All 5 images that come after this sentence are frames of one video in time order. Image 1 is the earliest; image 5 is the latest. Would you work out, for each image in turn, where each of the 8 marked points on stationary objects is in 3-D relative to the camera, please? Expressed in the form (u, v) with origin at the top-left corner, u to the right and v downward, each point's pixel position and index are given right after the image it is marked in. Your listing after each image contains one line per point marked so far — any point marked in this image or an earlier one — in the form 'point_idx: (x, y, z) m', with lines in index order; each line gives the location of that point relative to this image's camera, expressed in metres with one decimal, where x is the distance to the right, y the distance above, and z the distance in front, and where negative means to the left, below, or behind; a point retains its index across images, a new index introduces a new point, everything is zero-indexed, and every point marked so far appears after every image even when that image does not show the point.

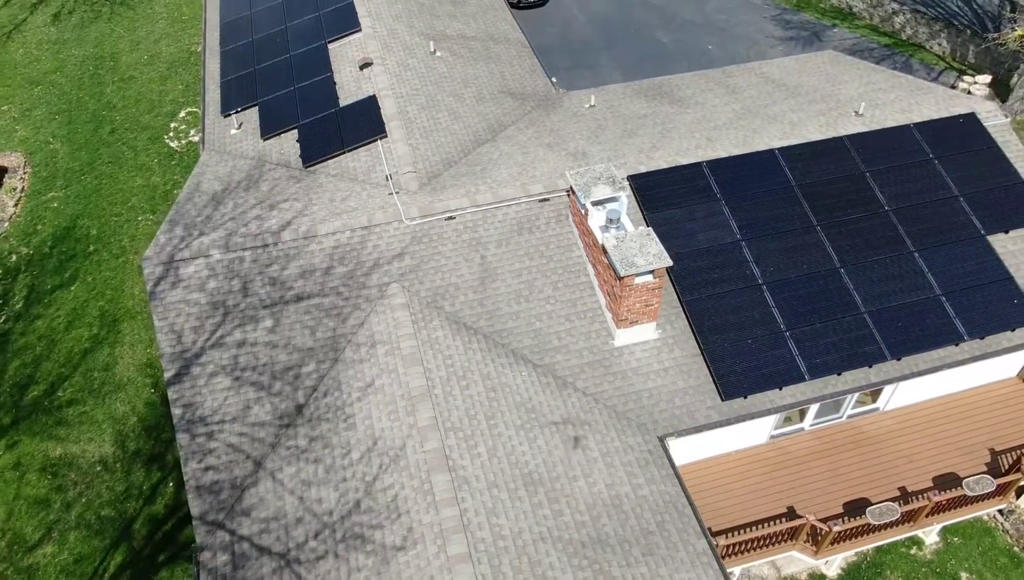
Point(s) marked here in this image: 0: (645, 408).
0: (+1.4, -1.2, +11.3) m
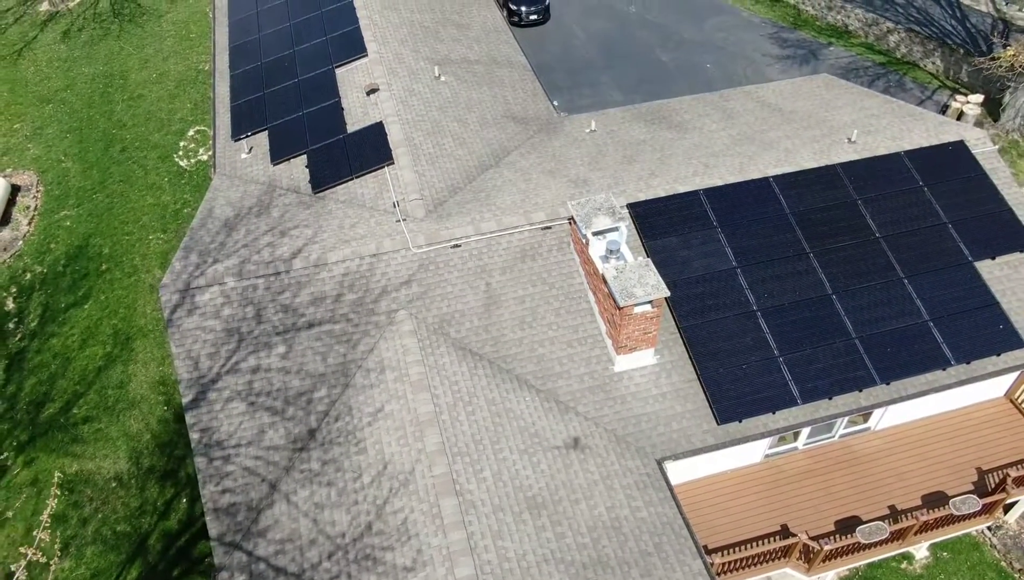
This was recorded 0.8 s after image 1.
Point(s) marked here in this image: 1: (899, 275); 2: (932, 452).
0: (+1.5, -1.6, +11.8) m
1: (+4.9, +0.2, +13.5) m
2: (+5.5, -2.1, +13.8) m
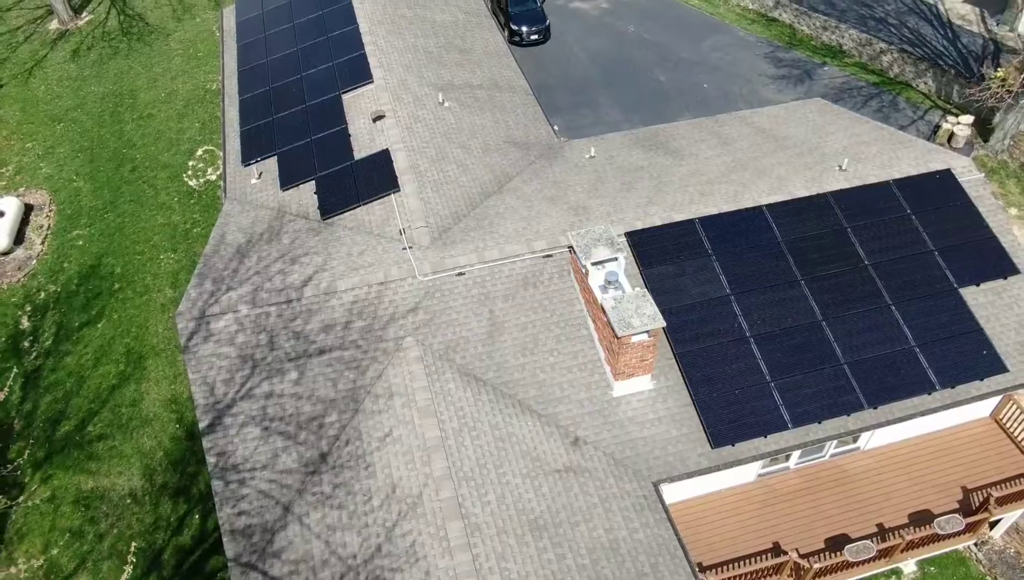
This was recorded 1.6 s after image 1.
0: (+1.5, -1.9, +12.3) m
1: (+5.0, -0.2, +14.1) m
2: (+5.5, -2.4, +14.3) m
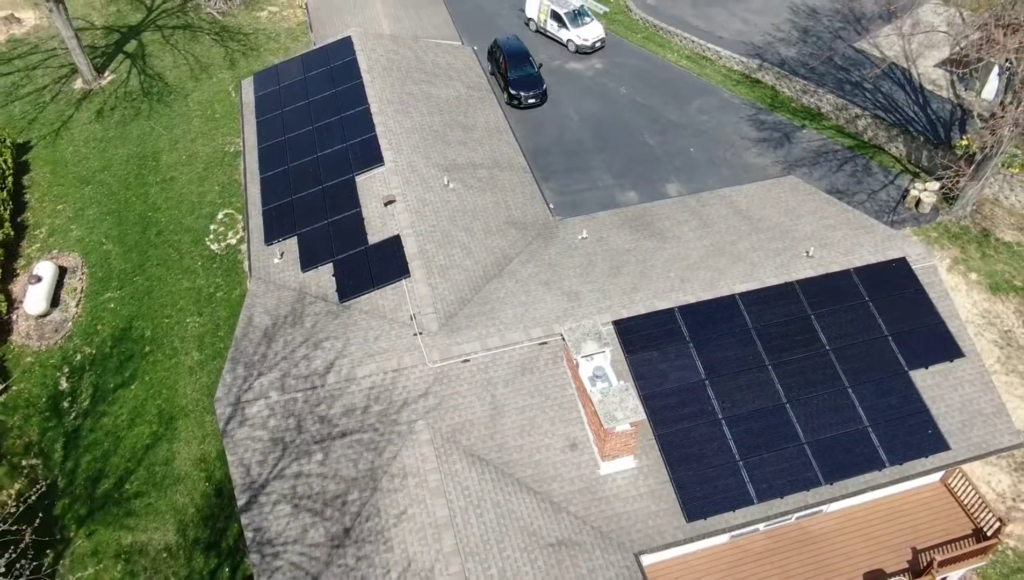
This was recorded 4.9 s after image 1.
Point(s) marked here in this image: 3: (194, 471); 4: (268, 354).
0: (+1.5, -3.2, +14.1) m
1: (+5.0, -1.4, +15.9) m
2: (+5.5, -3.7, +16.1) m
3: (-5.8, -3.3, +19.3) m
4: (-3.8, -1.0, +16.6) m
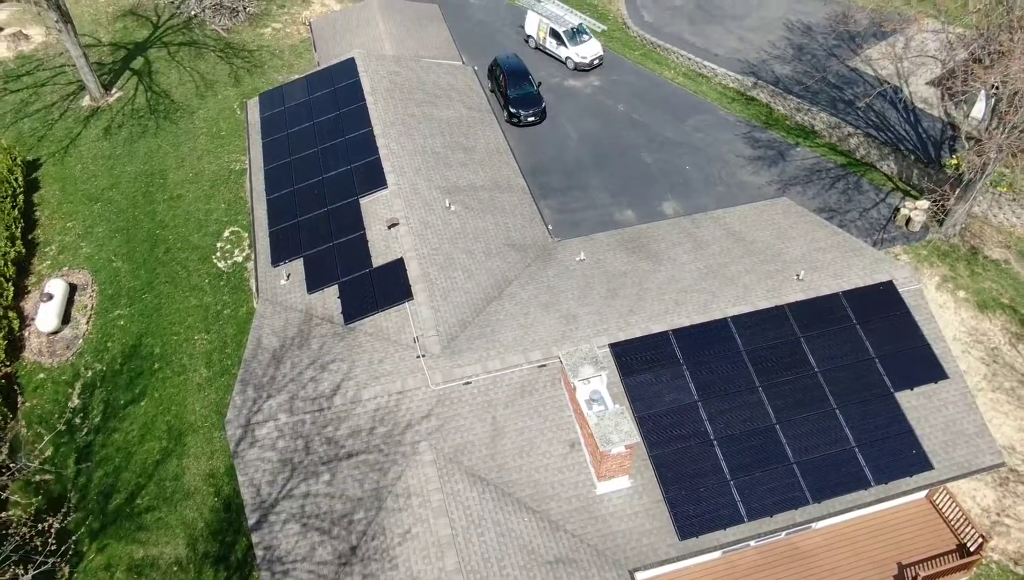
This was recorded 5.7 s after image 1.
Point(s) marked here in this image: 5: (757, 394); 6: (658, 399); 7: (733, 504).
0: (+1.5, -3.6, +14.7) m
1: (+5.0, -1.8, +16.4) m
2: (+5.5, -4.1, +16.7) m
3: (-5.8, -3.7, +19.9) m
4: (-3.8, -1.4, +17.2) m
5: (+3.8, -1.6, +16.5) m
6: (+2.3, -1.7, +16.4) m
7: (+3.2, -3.1, +15.2) m
